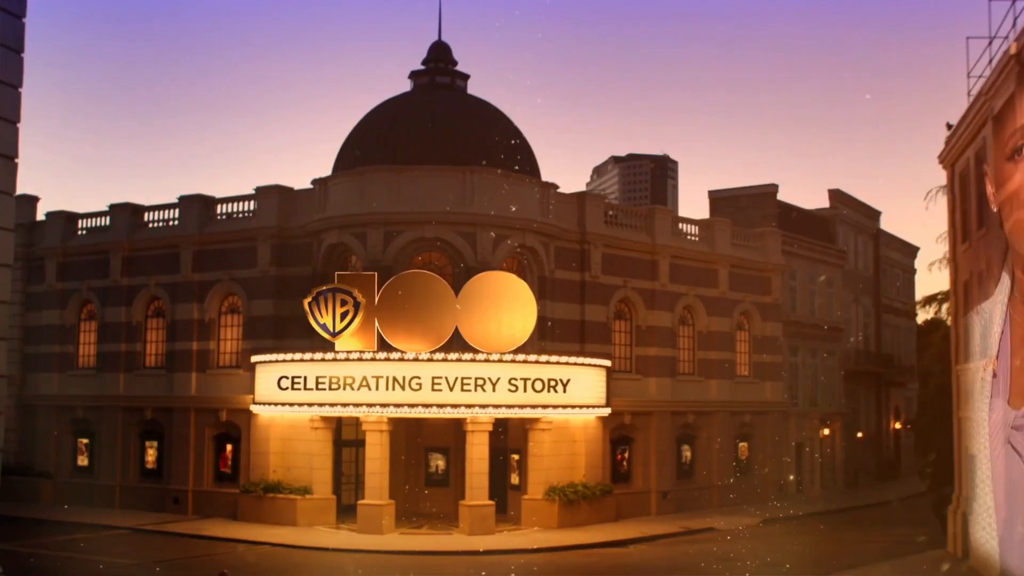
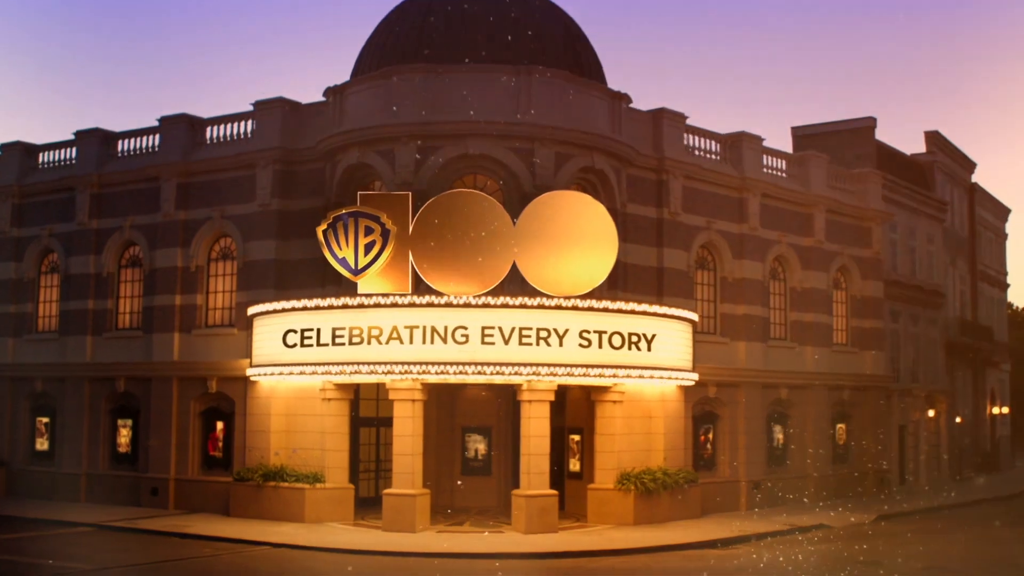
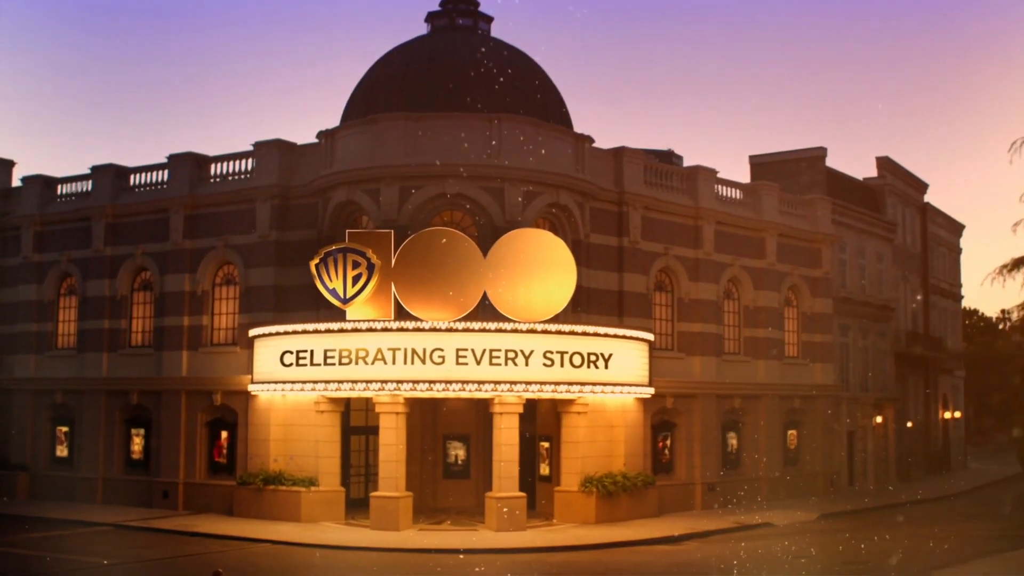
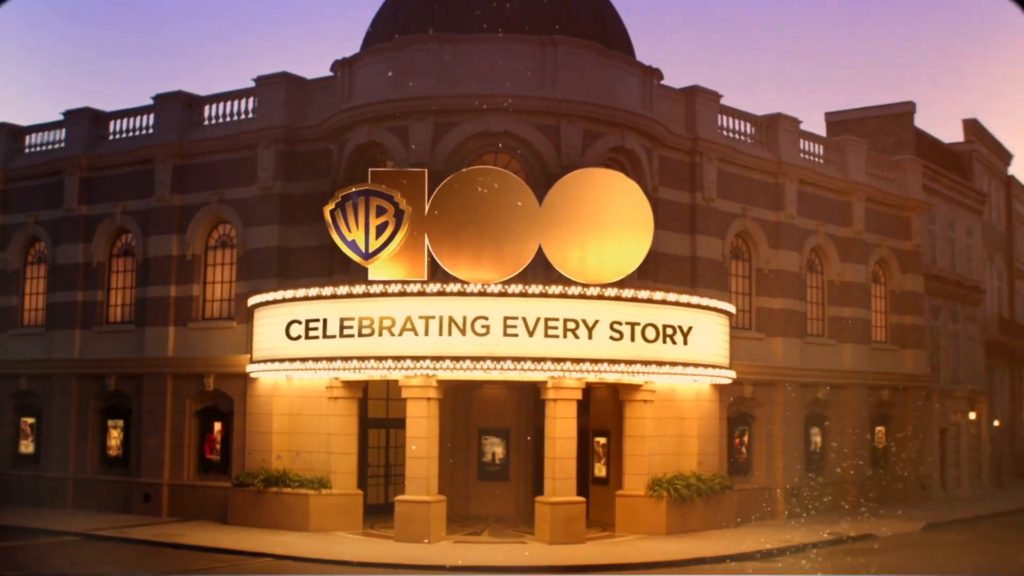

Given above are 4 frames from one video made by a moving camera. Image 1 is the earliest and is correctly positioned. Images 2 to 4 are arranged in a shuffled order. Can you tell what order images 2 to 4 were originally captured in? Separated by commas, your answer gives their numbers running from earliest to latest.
3, 2, 4
